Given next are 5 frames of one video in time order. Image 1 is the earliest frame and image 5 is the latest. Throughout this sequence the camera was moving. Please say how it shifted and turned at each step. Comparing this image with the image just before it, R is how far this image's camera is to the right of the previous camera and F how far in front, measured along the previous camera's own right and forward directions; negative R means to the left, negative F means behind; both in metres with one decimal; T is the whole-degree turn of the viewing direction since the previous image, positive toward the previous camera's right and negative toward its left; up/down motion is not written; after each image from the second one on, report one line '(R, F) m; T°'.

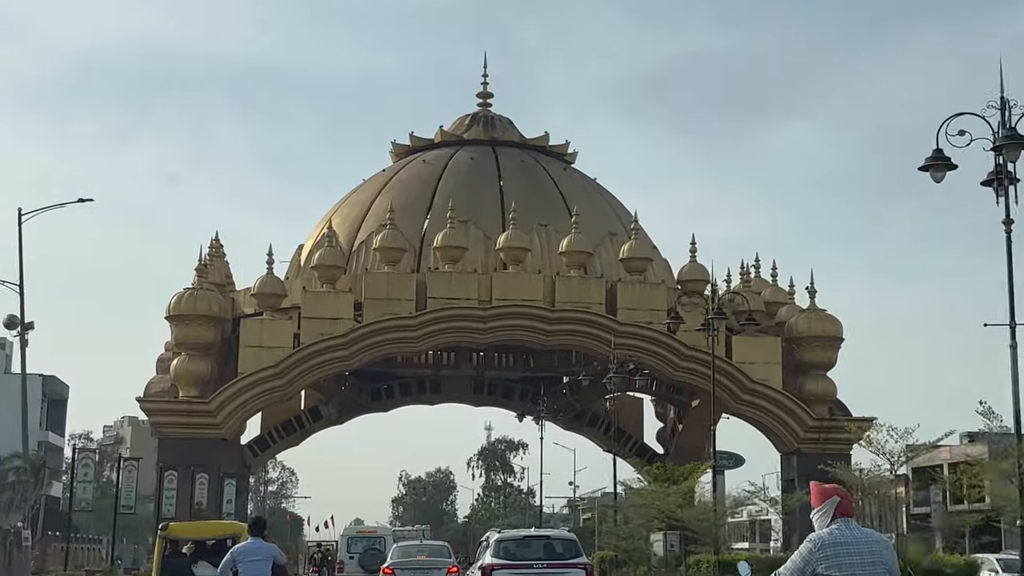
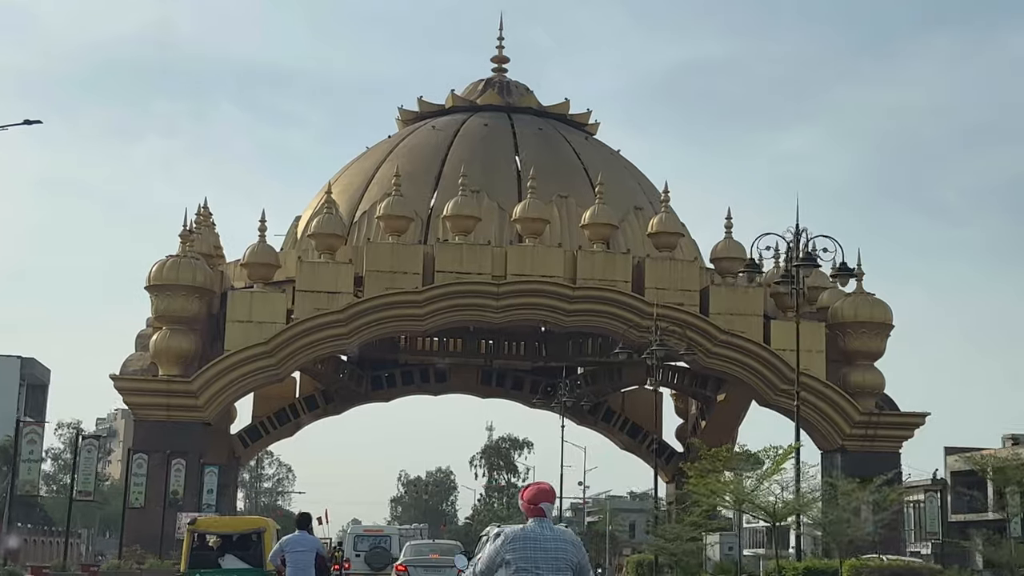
(-0.4, +3.8) m; 0°
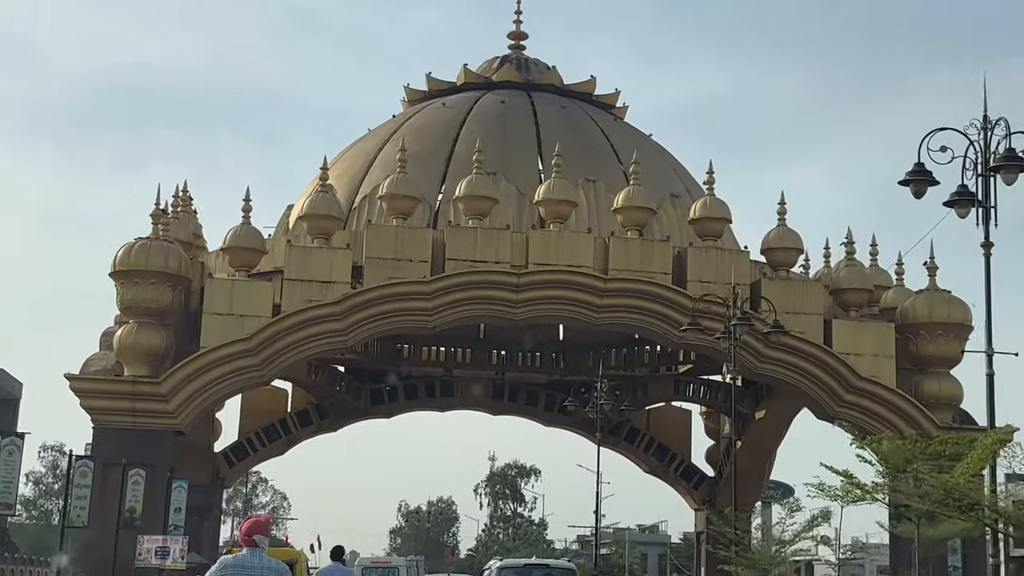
(-0.5, +4.8) m; 0°
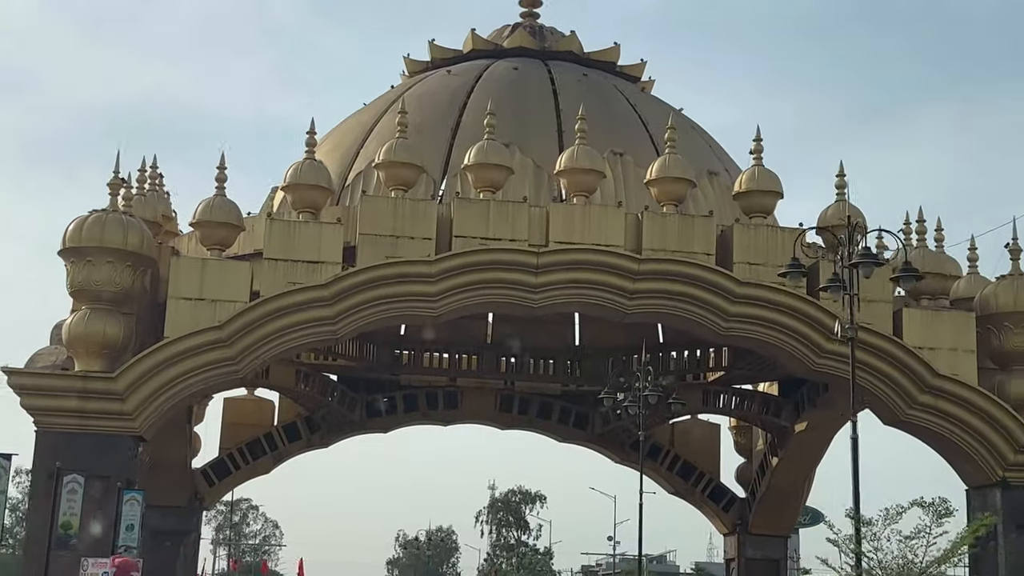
(-0.4, +4.5) m; 0°
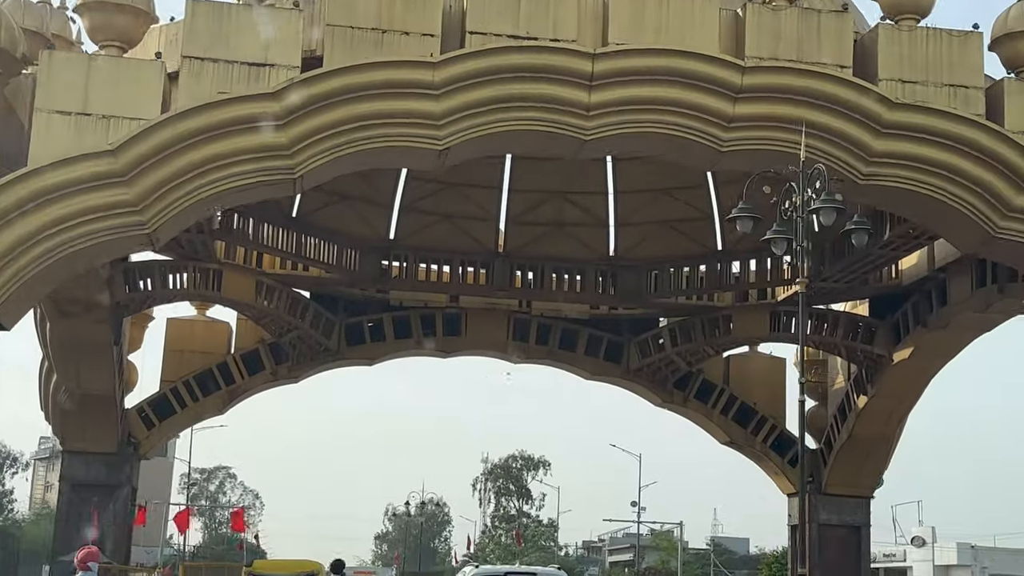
(-0.7, +8.6) m; 0°
